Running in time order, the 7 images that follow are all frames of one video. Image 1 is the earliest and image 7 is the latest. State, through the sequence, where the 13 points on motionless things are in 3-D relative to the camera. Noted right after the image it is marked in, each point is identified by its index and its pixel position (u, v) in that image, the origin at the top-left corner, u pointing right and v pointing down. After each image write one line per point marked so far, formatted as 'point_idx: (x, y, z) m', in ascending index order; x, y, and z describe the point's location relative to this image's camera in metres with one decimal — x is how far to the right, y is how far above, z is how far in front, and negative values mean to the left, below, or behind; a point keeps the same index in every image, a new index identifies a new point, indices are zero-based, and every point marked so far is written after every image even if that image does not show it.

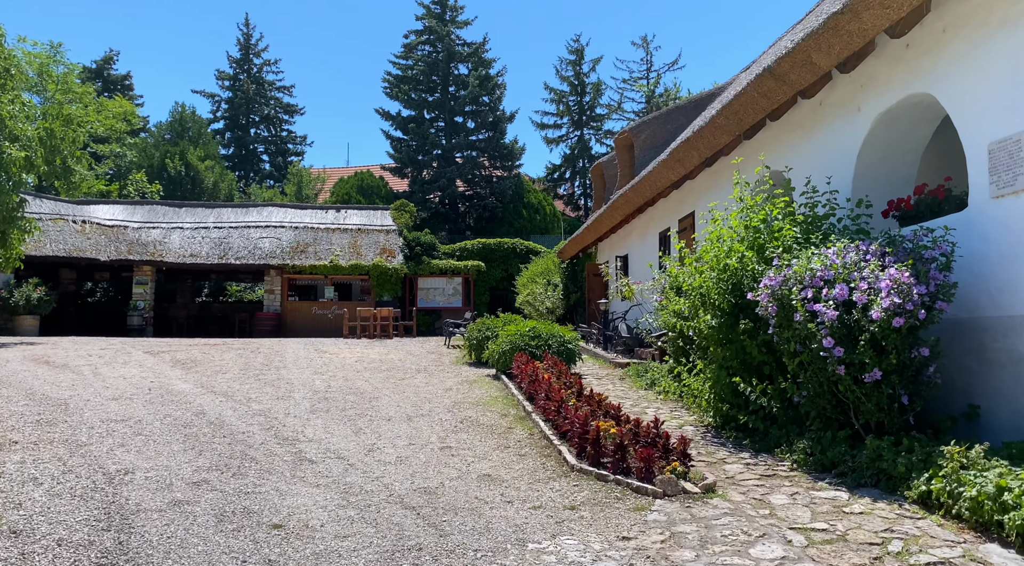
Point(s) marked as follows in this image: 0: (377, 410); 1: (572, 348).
0: (-1.4, -1.3, +7.5) m
1: (+0.9, -0.9, +10.2) m
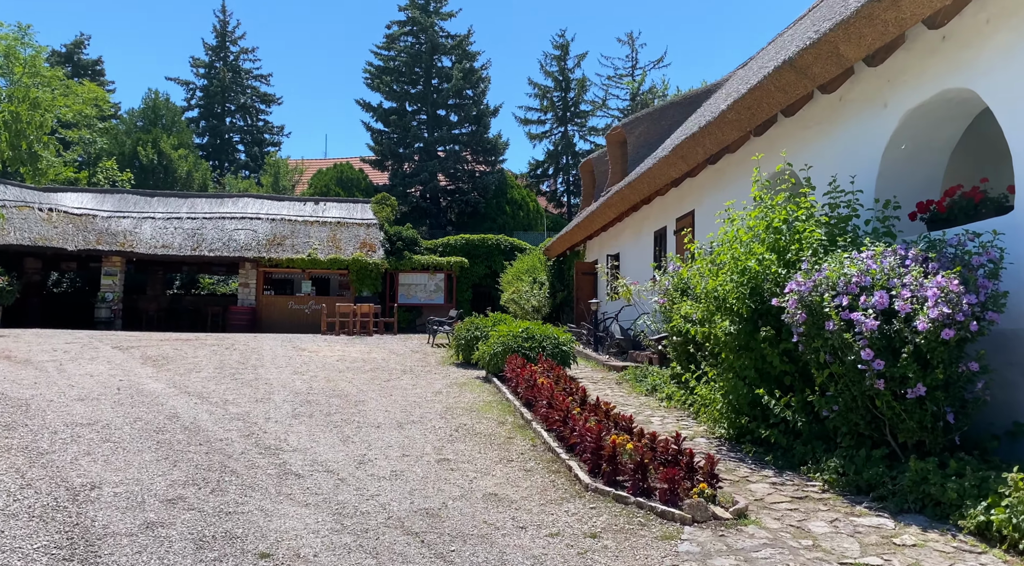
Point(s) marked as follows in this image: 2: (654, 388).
0: (-1.4, -1.3, +7.1) m
1: (+0.8, -0.9, +9.8) m
2: (+1.6, -1.2, +8.2) m
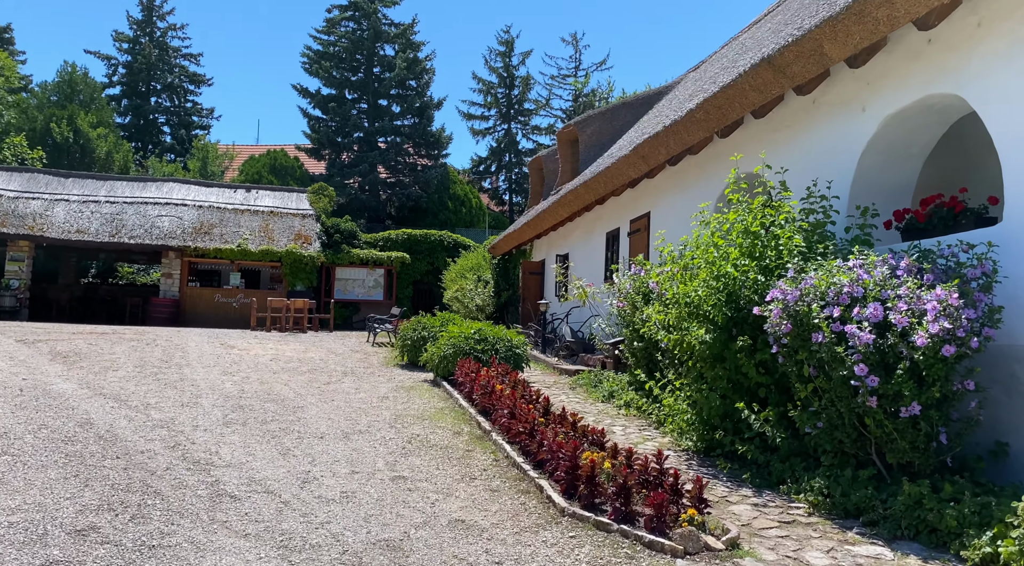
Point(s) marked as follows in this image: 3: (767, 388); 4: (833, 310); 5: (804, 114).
0: (-1.8, -1.2, +6.5) m
1: (+0.1, -0.9, +9.4) m
2: (+1.1, -1.2, +7.9) m
3: (+1.7, -0.7, +4.9) m
4: (+1.7, -0.1, +4.0) m
5: (+2.6, +1.5, +6.3) m
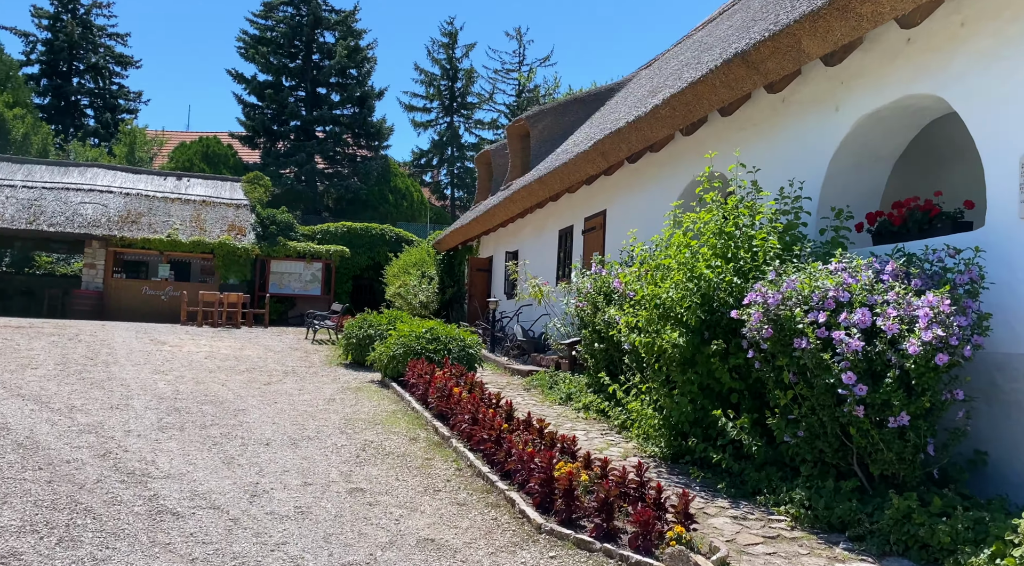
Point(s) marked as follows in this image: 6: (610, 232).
0: (-2.2, -1.2, +6.1) m
1: (-0.5, -0.9, +9.2) m
2: (+0.6, -1.2, +7.7) m
3: (+1.5, -0.7, +4.7) m
4: (+1.6, -0.2, +3.9) m
5: (+2.2, +1.5, +6.3) m
6: (+1.4, +0.7, +10.1) m
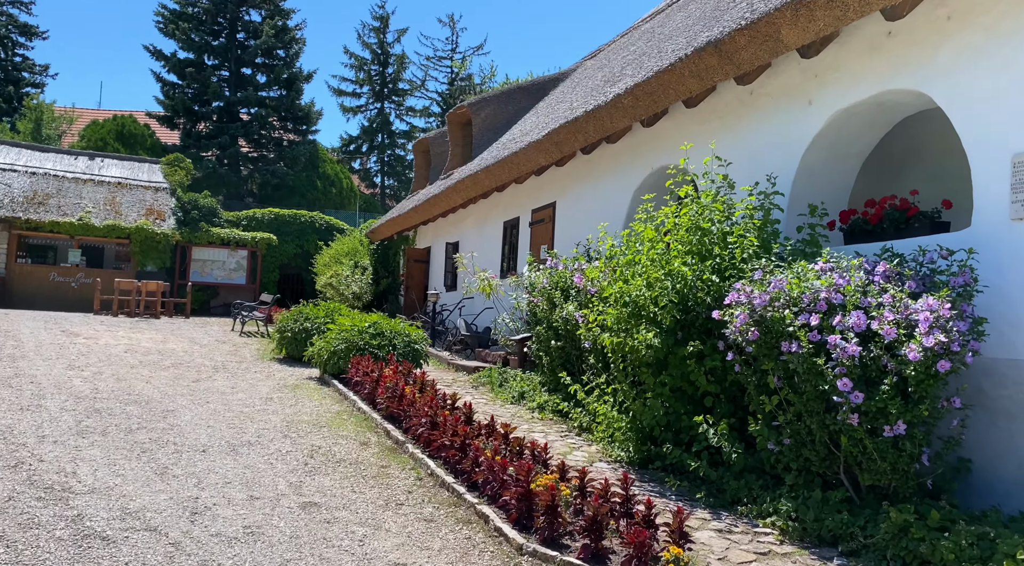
0: (-2.5, -1.1, +5.5) m
1: (-1.1, -0.8, +8.8) m
2: (+0.1, -1.1, +7.5) m
3: (+1.3, -0.7, +4.6) m
4: (+1.5, -0.2, +3.7) m
5: (+1.9, +1.5, +6.1) m
6: (+0.7, +0.8, +9.9) m
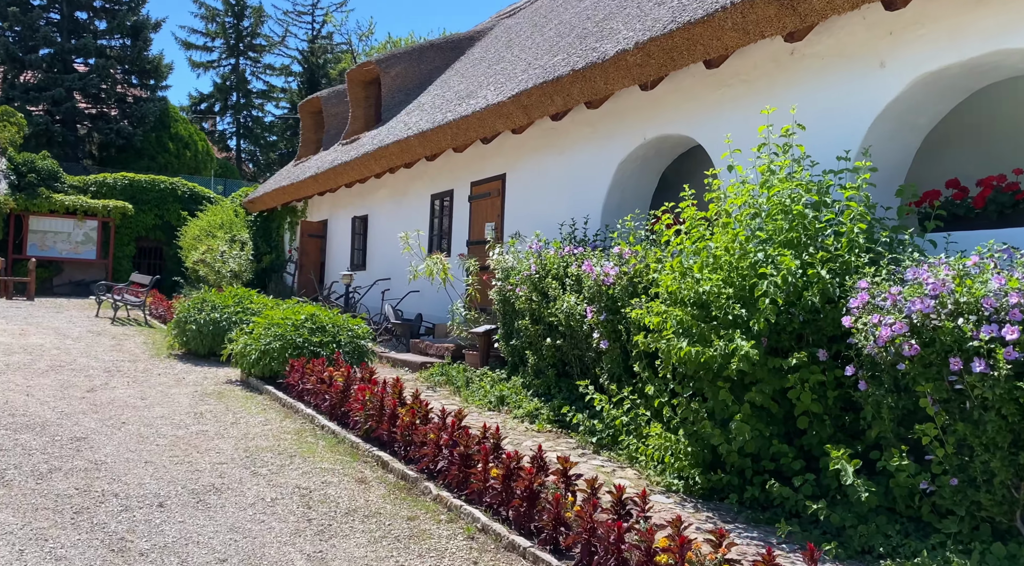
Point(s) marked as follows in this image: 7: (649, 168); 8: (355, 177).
0: (-2.2, -1.1, +4.1) m
1: (-1.5, -0.6, +7.6) m
2: (-0.1, -1.0, +6.5) m
3: (+1.6, -0.7, +3.9) m
4: (+2.0, -0.2, +3.1) m
5: (+2.0, +1.5, +5.5) m
6: (0.0, +1.0, +8.9) m
7: (+1.4, +1.2, +7.4) m
8: (-2.7, +1.8, +12.7) m
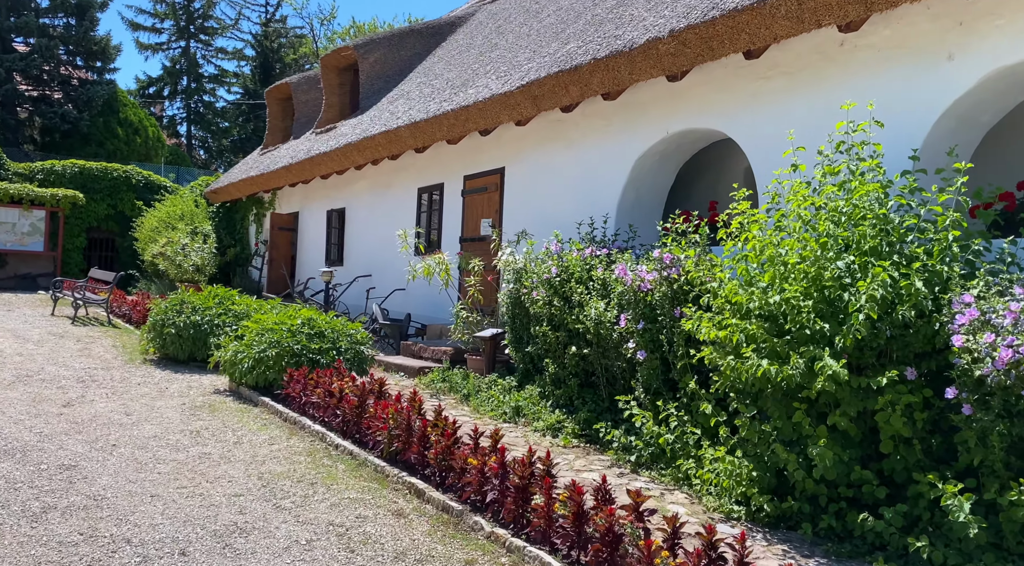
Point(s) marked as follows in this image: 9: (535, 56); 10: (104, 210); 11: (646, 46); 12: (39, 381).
0: (-1.9, -1.2, +3.6) m
1: (-1.4, -0.7, +7.1) m
2: (+0.1, -1.1, +6.1) m
3: (+2.0, -0.8, +3.6) m
4: (+2.4, -0.3, +2.8) m
5: (+2.2, +1.5, +5.2) m
6: (+0.1, +1.0, +8.5) m
7: (+1.5, +1.2, +7.1) m
8: (-2.9, +1.9, +12.1) m
9: (+0.3, +2.5, +8.0) m
10: (-10.2, +1.9, +18.8) m
11: (+1.1, +1.8, +5.8) m
12: (-4.4, -0.9, +6.9) m
